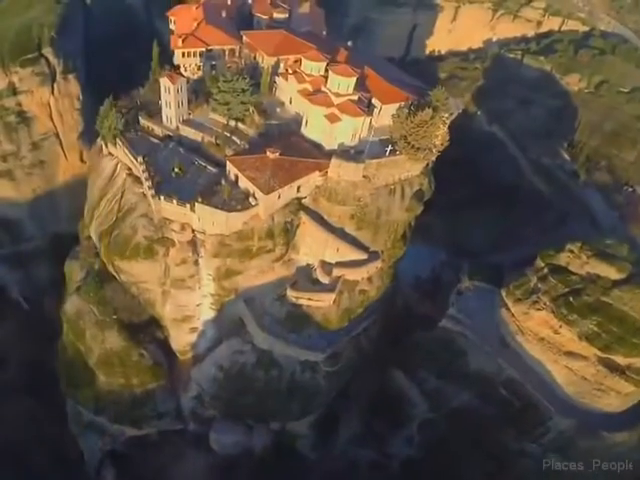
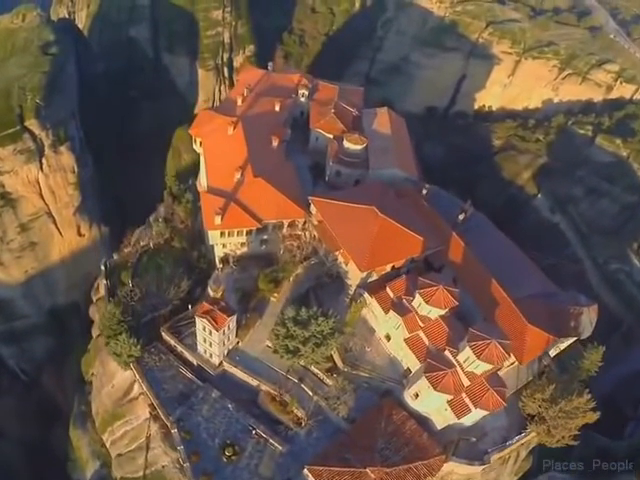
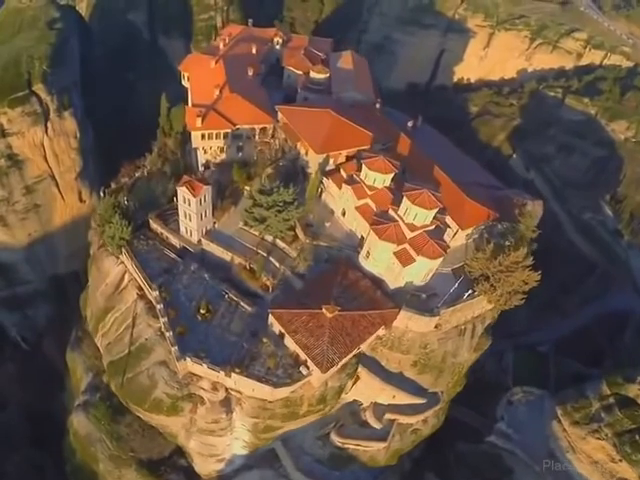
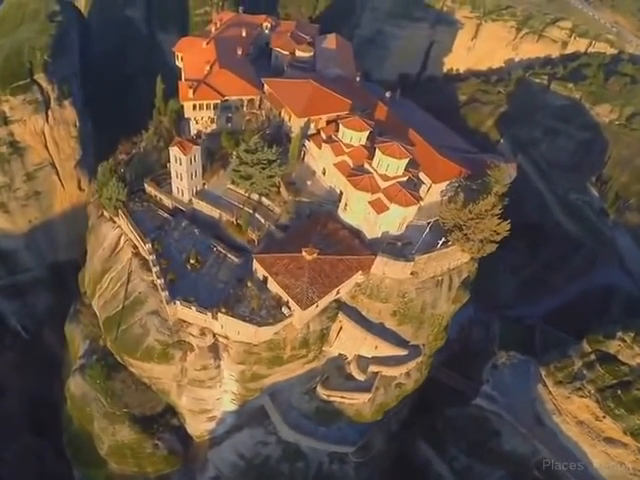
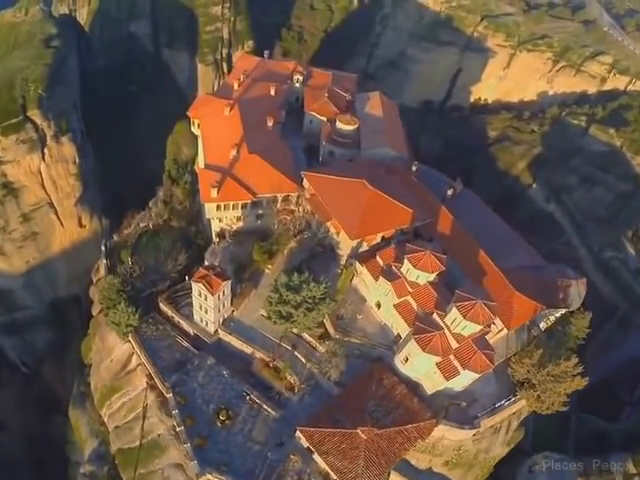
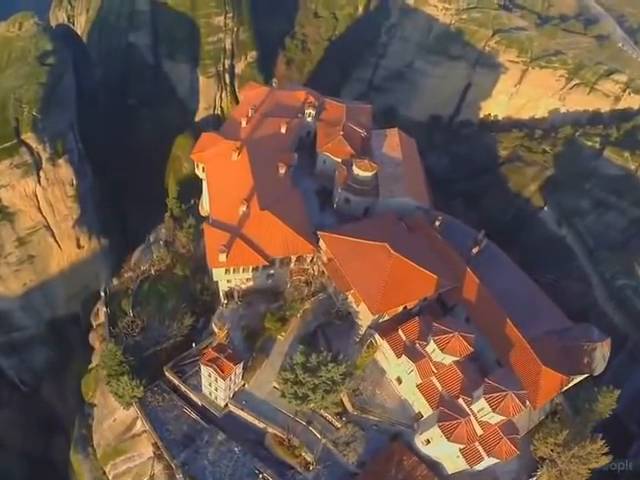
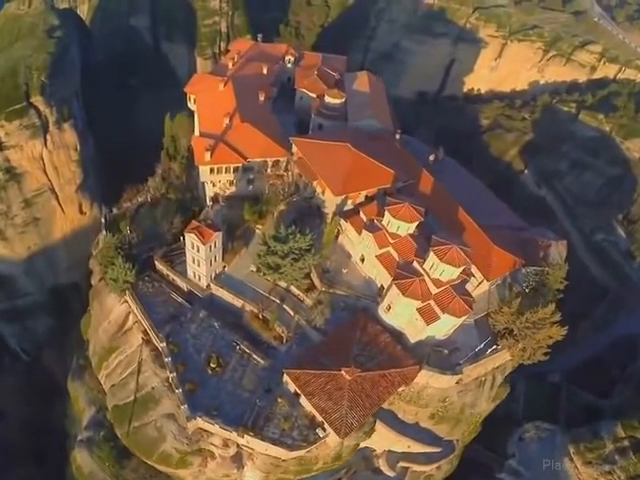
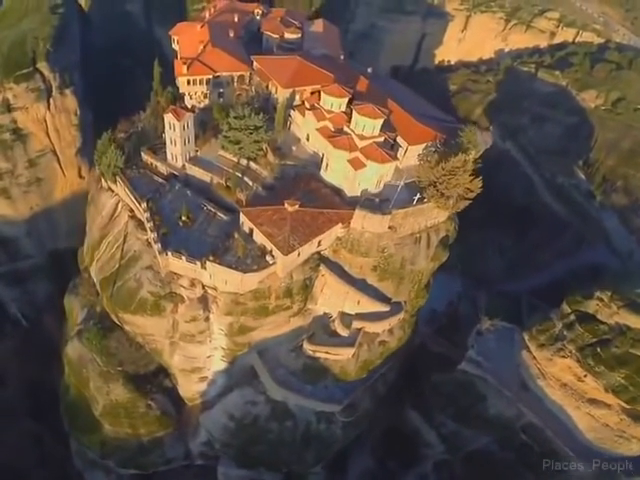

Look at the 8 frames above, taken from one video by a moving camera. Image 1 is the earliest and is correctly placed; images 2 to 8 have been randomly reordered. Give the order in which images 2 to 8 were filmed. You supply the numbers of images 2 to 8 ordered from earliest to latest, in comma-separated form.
8, 4, 3, 7, 5, 2, 6
